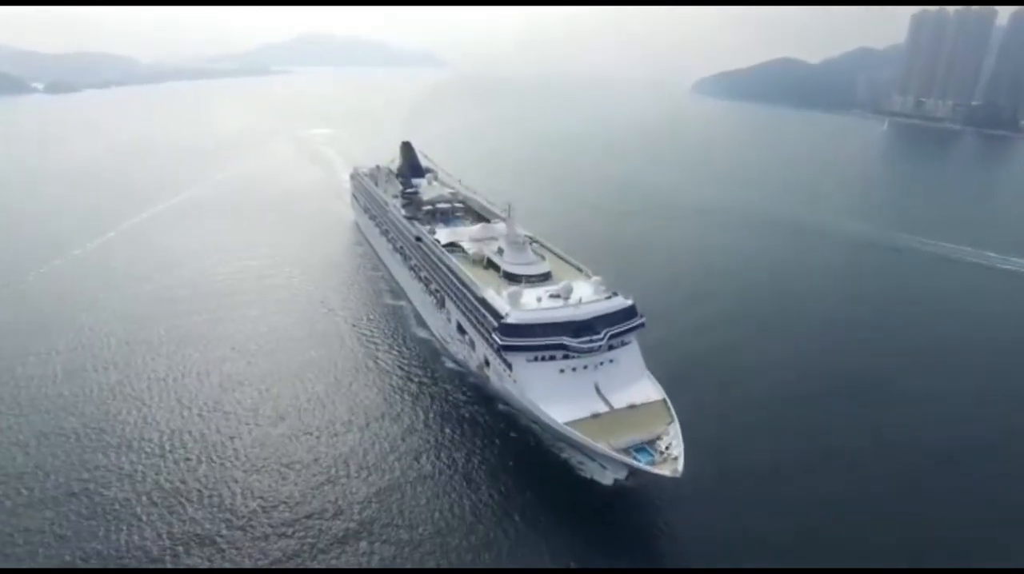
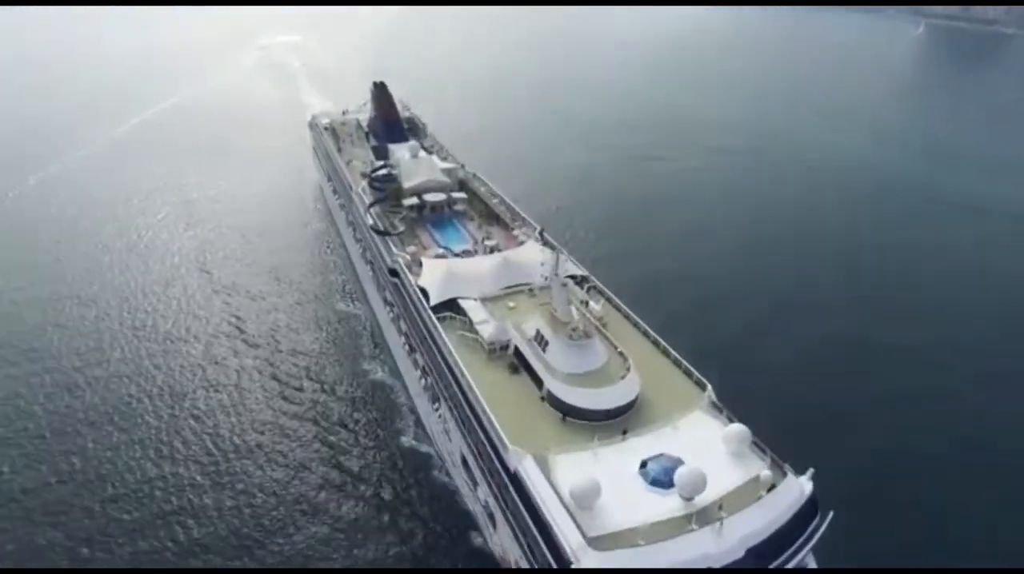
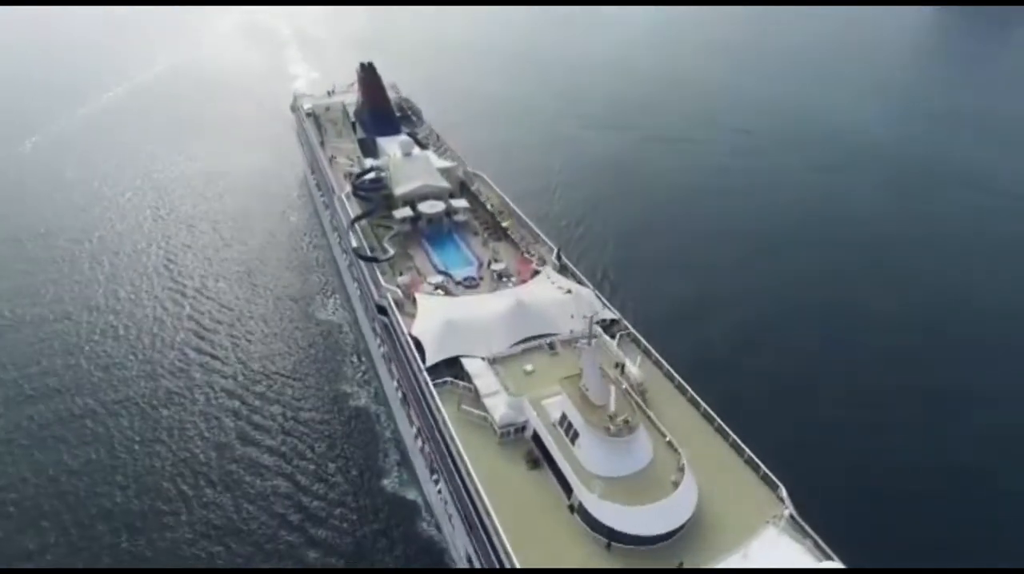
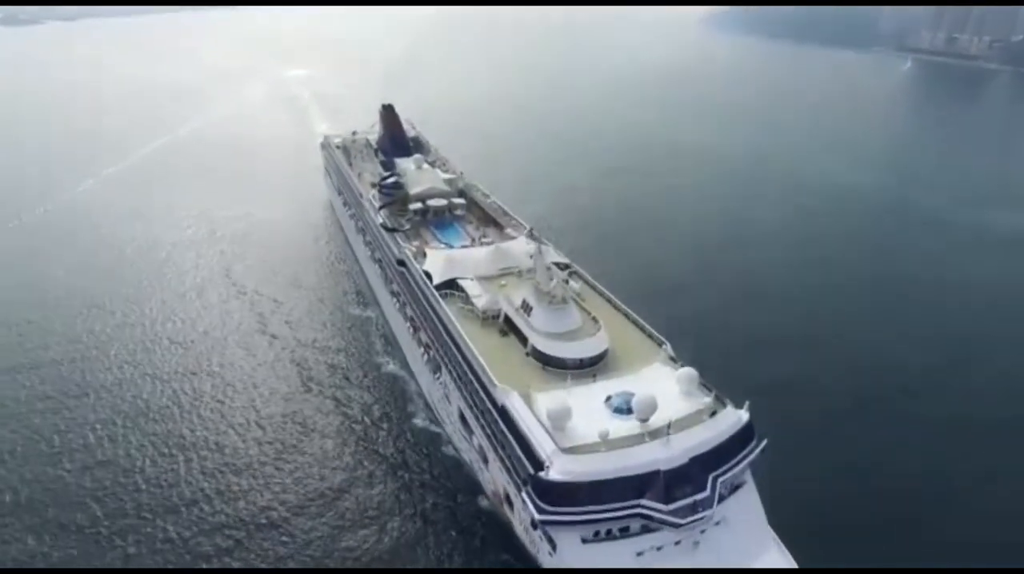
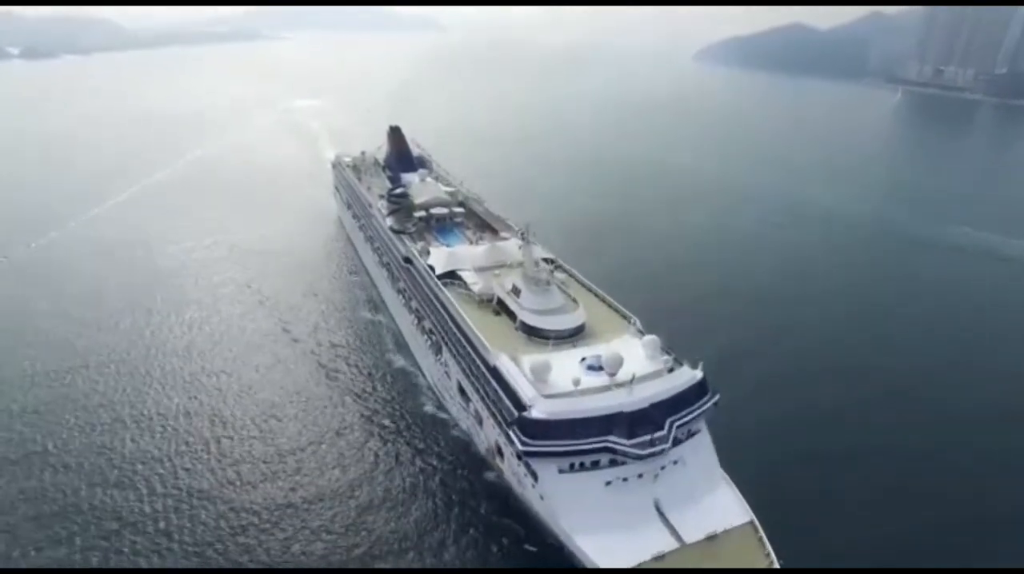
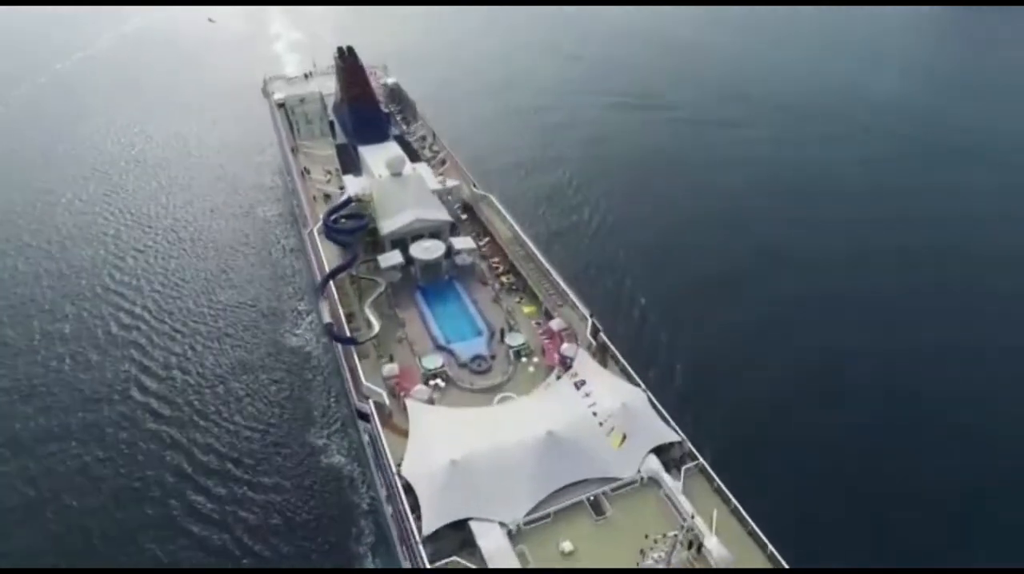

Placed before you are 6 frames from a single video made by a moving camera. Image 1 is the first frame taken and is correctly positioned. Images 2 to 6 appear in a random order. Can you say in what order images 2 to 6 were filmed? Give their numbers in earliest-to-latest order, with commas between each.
5, 4, 2, 3, 6
